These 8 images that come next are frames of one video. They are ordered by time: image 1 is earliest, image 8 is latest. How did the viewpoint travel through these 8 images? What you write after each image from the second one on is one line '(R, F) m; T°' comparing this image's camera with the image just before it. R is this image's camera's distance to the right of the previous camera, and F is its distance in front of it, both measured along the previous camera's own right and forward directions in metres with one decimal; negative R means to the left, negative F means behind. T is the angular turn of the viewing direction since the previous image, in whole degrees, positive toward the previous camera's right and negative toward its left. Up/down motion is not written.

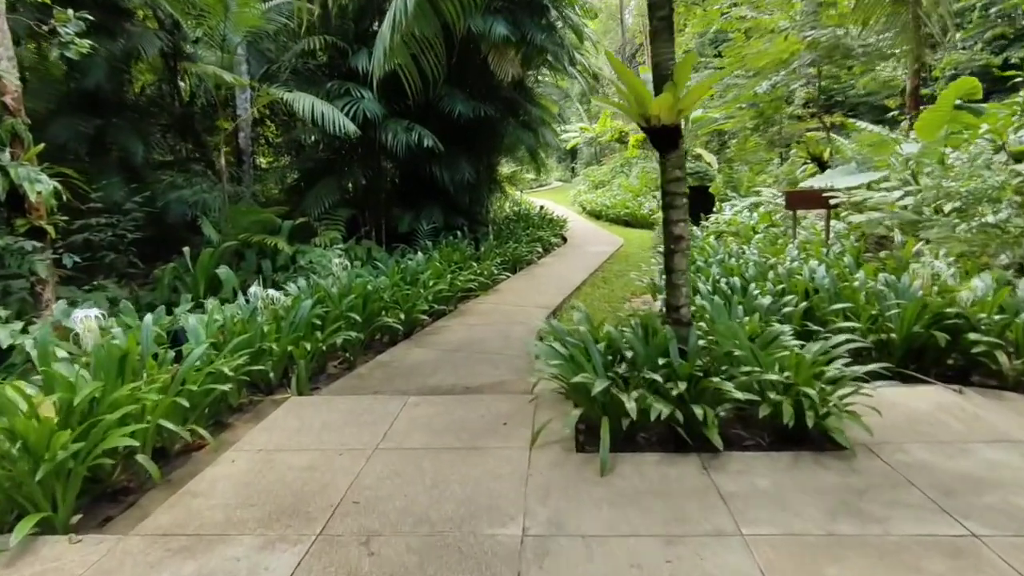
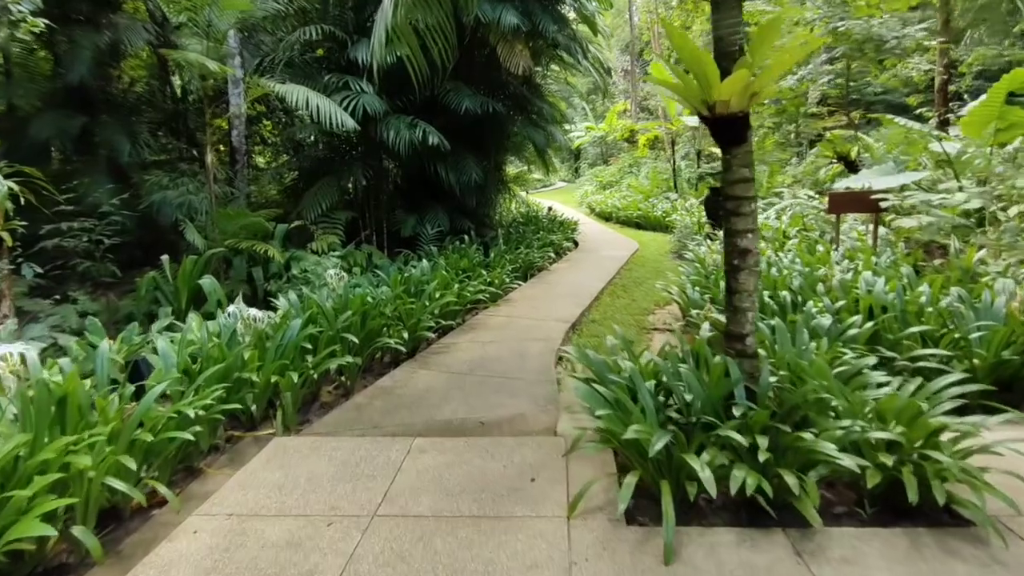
(-0.1, +0.4) m; 0°
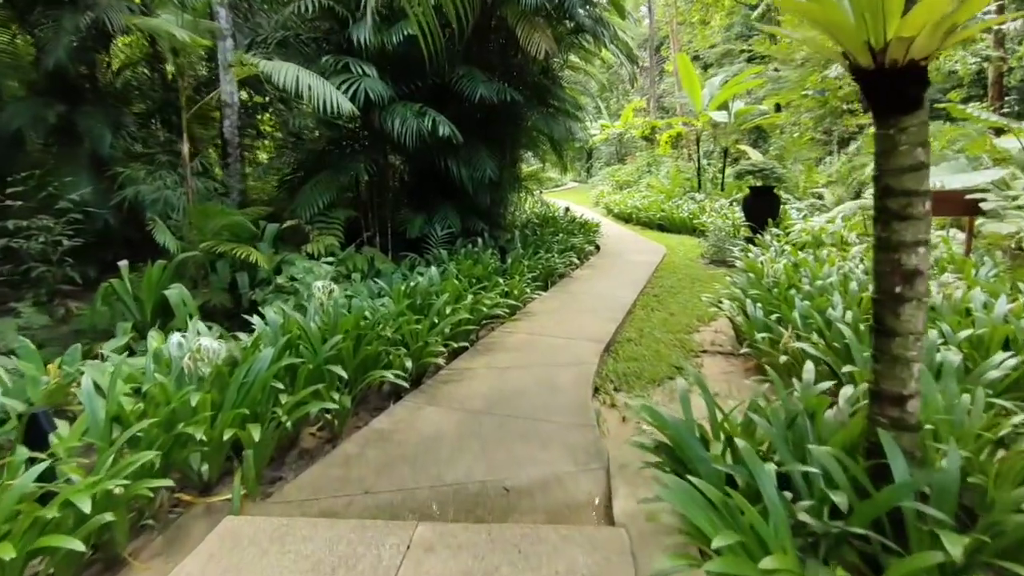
(-0.1, +0.6) m; -1°
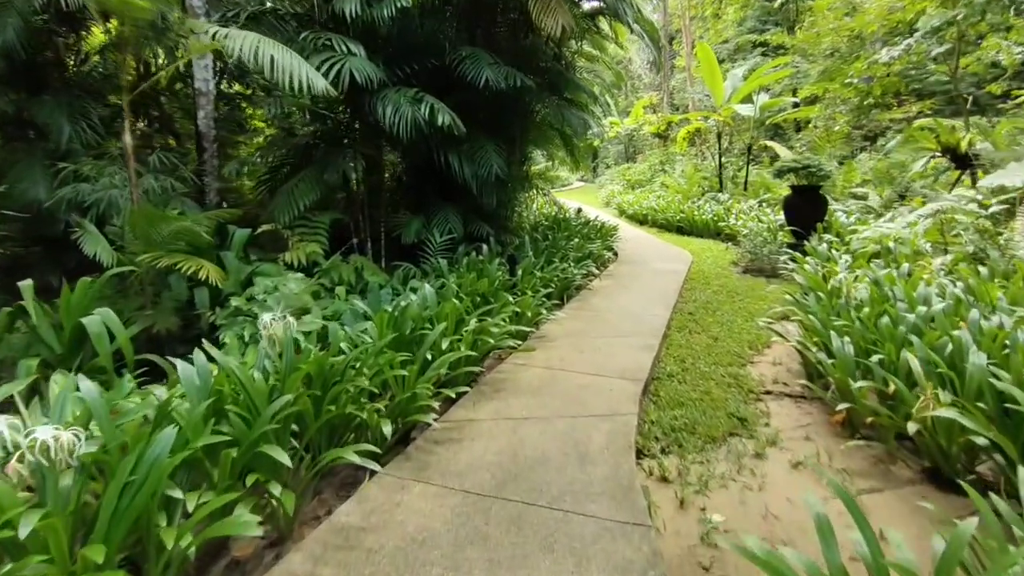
(0.0, +0.7) m; 0°
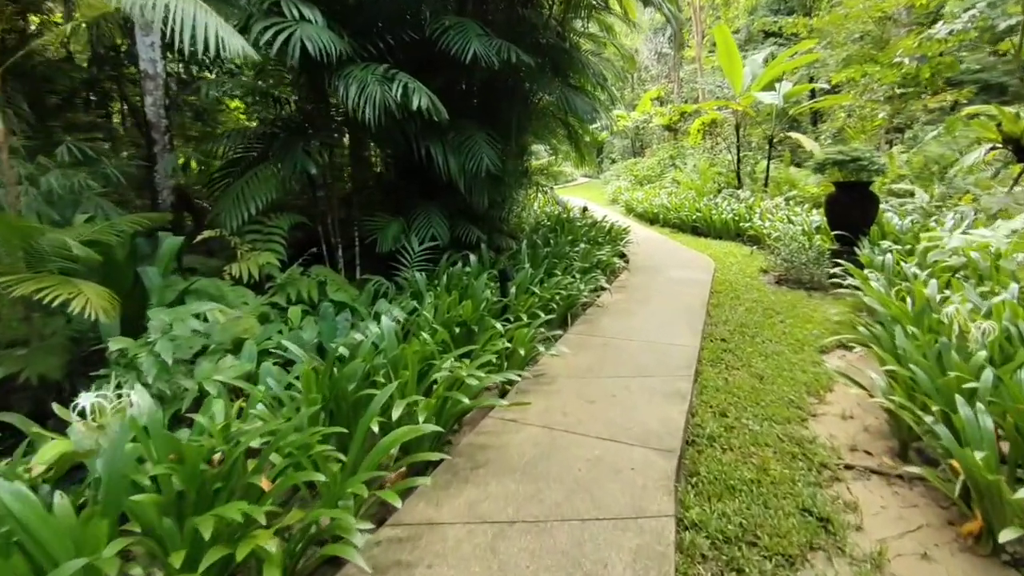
(+0.1, +0.7) m; 0°
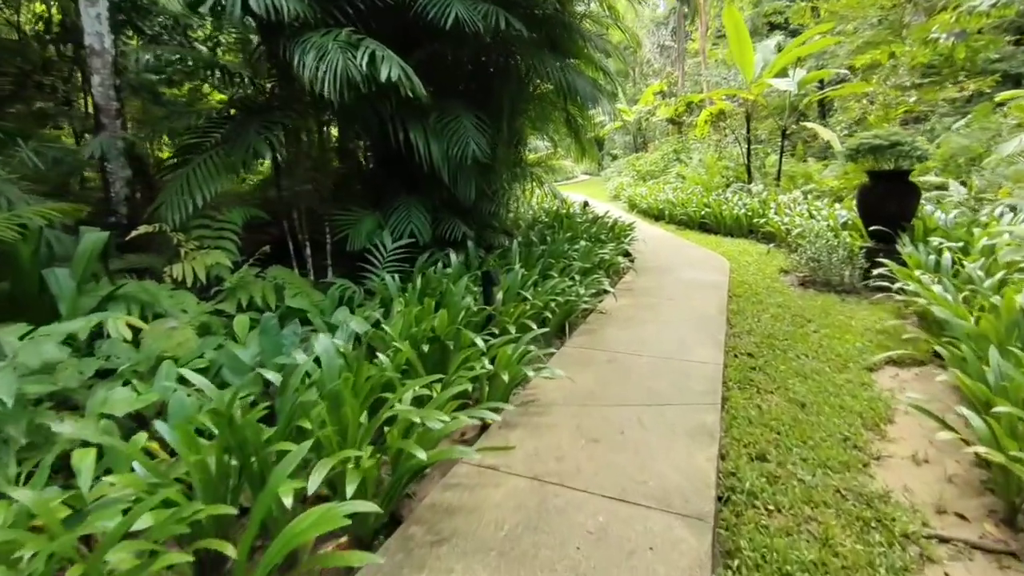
(+0.1, +0.5) m; 0°
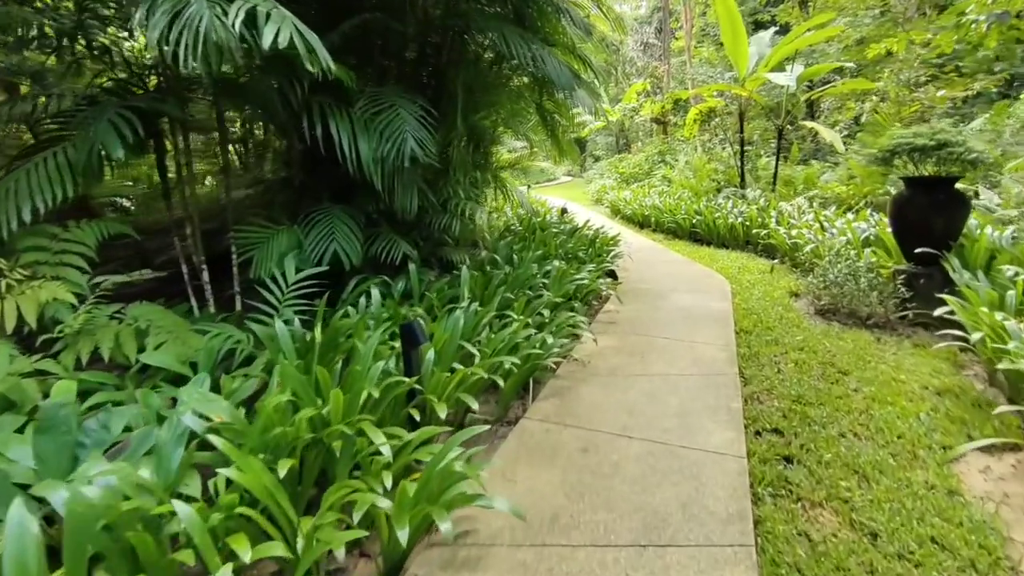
(+0.2, +0.8) m; +2°
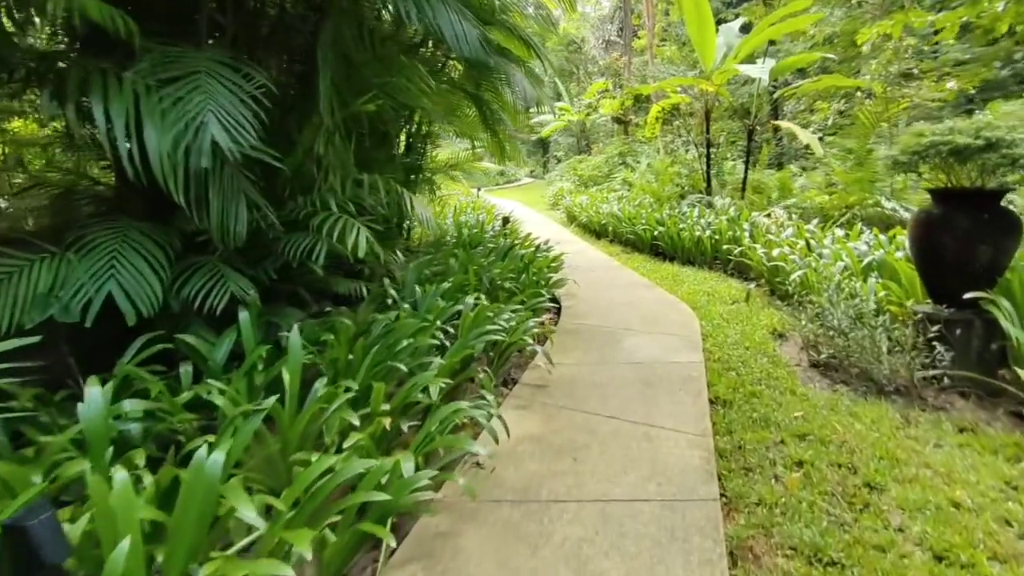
(+0.3, +0.9) m; +3°
